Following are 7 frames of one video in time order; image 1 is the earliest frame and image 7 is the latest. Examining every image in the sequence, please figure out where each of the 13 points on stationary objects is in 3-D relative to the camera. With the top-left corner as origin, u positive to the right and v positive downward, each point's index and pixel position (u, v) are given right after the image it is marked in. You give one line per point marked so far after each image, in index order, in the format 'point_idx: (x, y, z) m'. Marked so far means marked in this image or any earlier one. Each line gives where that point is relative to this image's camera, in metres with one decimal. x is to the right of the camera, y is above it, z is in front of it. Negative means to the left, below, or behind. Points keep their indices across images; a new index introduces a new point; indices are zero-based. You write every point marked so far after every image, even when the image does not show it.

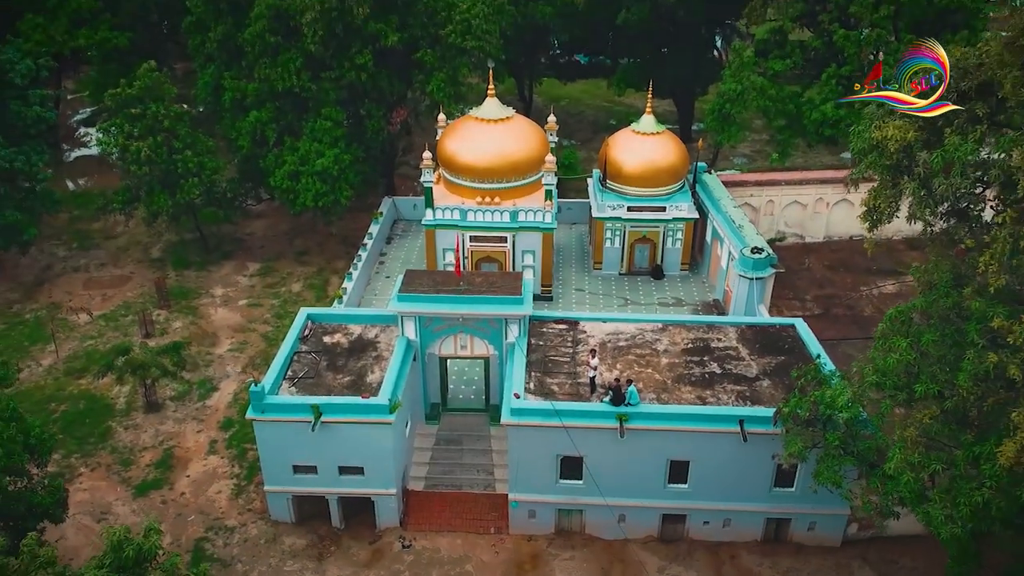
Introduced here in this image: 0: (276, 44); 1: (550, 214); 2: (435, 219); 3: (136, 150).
0: (-5.8, +5.9, +19.8) m
1: (+0.8, +1.5, +17.0) m
2: (-1.6, +1.4, +17.1) m
3: (-8.8, +3.2, +19.0) m
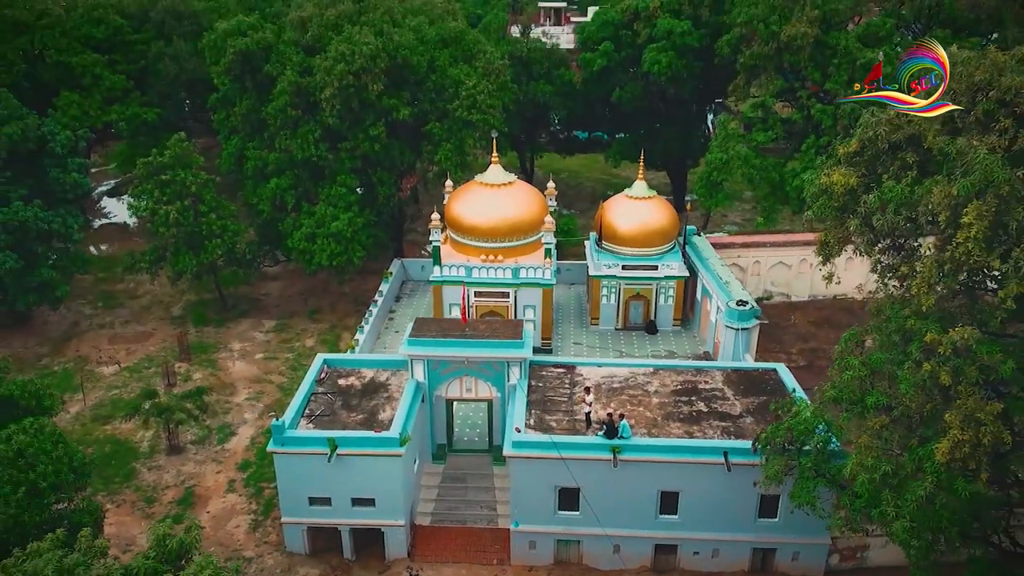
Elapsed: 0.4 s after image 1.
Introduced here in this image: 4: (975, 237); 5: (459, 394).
0: (-5.7, +4.6, +21.4) m
1: (+0.8, +0.4, +18.2) m
2: (-1.6, +0.3, +18.3) m
3: (-8.7, +1.9, +20.5) m
4: (+4.2, +0.5, +7.5) m
5: (-1.0, -1.9, +14.9) m
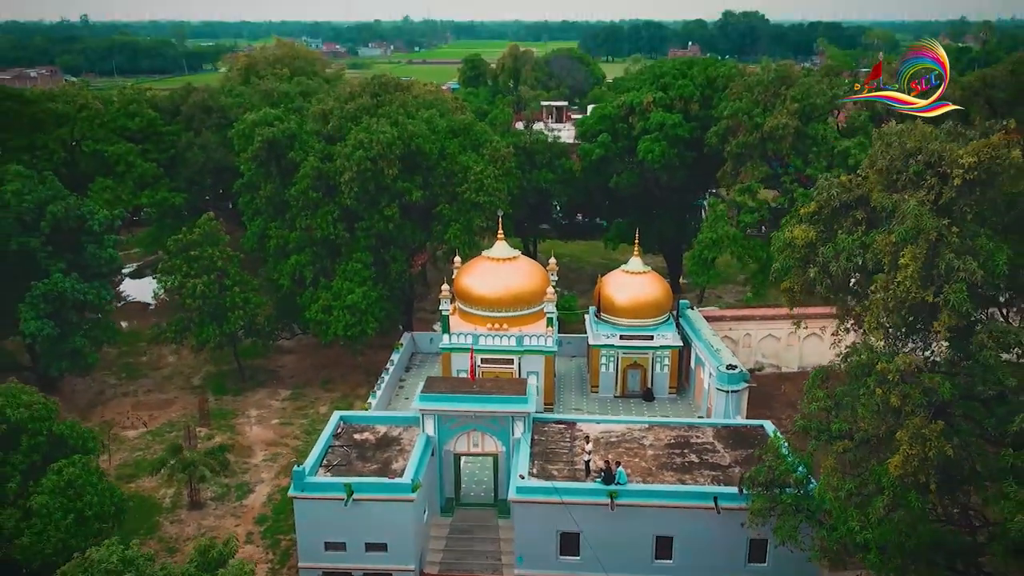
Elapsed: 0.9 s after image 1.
0: (-5.6, +2.6, +23.2) m
1: (+0.9, -1.2, +19.4) m
2: (-1.5, -1.3, +19.5) m
3: (-8.6, +0.1, +21.9) m
4: (+4.3, +0.2, +8.8) m
5: (-0.9, -3.1, +15.9) m
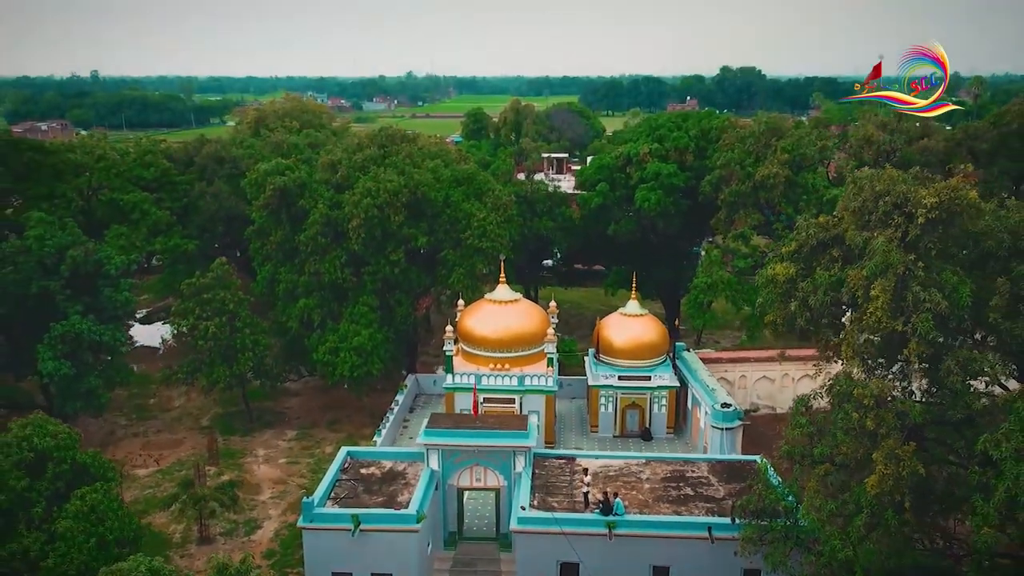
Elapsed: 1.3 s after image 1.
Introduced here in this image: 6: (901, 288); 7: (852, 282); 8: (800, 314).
0: (-5.5, +1.3, +24.0) m
1: (+1.0, -2.2, +20.1) m
2: (-1.4, -2.3, +20.2) m
3: (-8.6, -1.1, +22.6) m
4: (+4.3, -0.2, +9.5) m
5: (-0.9, -3.9, +16.4) m
6: (+4.6, 0.0, +9.7) m
7: (+4.7, +0.1, +11.2) m
8: (+4.8, -0.3, +13.8) m
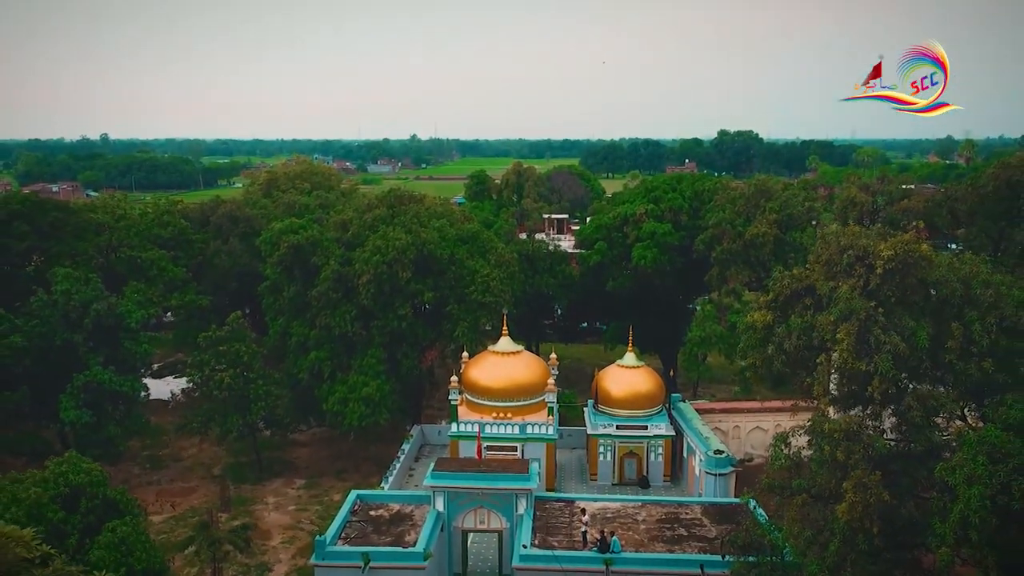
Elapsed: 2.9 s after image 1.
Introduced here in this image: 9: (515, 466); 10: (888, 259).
0: (-5.4, -0.3, +25.2) m
1: (+1.0, -3.6, +20.9) m
2: (-1.4, -3.7, +21.0) m
3: (-8.5, -2.6, +23.6) m
4: (+4.4, -0.8, +10.6) m
5: (-0.8, -5.0, +17.2) m
6: (+4.7, -0.6, +10.8) m
7: (+4.7, -0.6, +12.3) m
8: (+4.8, -1.2, +14.8) m
9: (+0.1, -3.8, +17.5) m
10: (+5.5, +0.4, +11.9) m
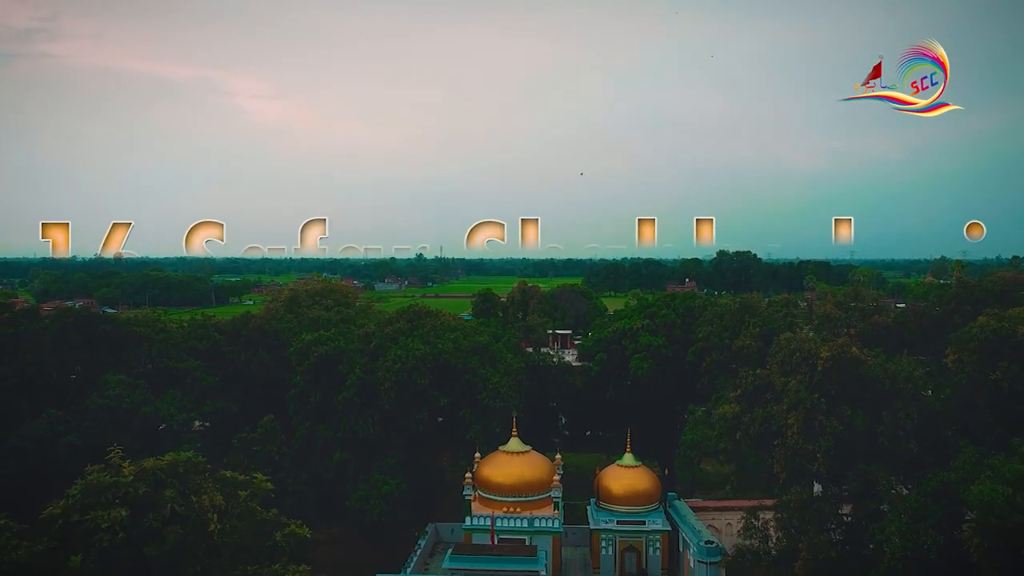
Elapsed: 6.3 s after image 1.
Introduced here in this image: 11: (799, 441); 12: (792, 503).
0: (-5.2, -3.9, +27.6) m
1: (+1.3, -6.5, +22.9) m
2: (-1.1, -6.7, +23.0) m
3: (-8.2, -6.0, +25.7) m
4: (+4.6, -2.3, +13.0) m
5: (-0.6, -7.4, +19.0) m
6: (+4.9, -2.1, +13.3) m
7: (+4.9, -2.3, +14.8) m
8: (+5.1, -3.3, +17.2) m
9: (+0.3, -6.3, +19.5) m
10: (+5.7, -1.3, +14.5) m
11: (+4.6, -2.5, +13.0) m
12: (+4.5, -3.3, +13.0) m
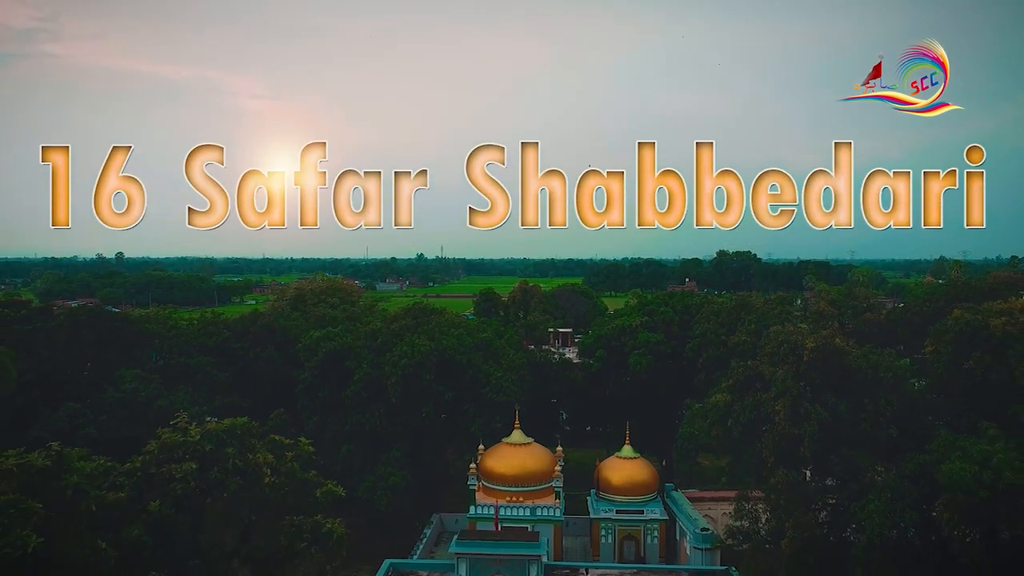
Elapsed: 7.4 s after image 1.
0: (-5.1, -3.9, +28.4) m
1: (+1.4, -6.5, +23.7) m
2: (-1.1, -6.6, +23.8) m
3: (-8.2, -5.9, +26.5) m
4: (+4.7, -2.2, +13.9) m
5: (-0.5, -7.3, +19.8) m
6: (+5.0, -2.0, +14.1) m
7: (+5.0, -2.3, +15.6) m
8: (+5.1, -3.2, +18.0) m
9: (+0.4, -6.2, +20.3) m
10: (+5.8, -1.2, +15.4) m
11: (+4.6, -2.4, +13.9) m
12: (+4.5, -3.2, +13.8) m
